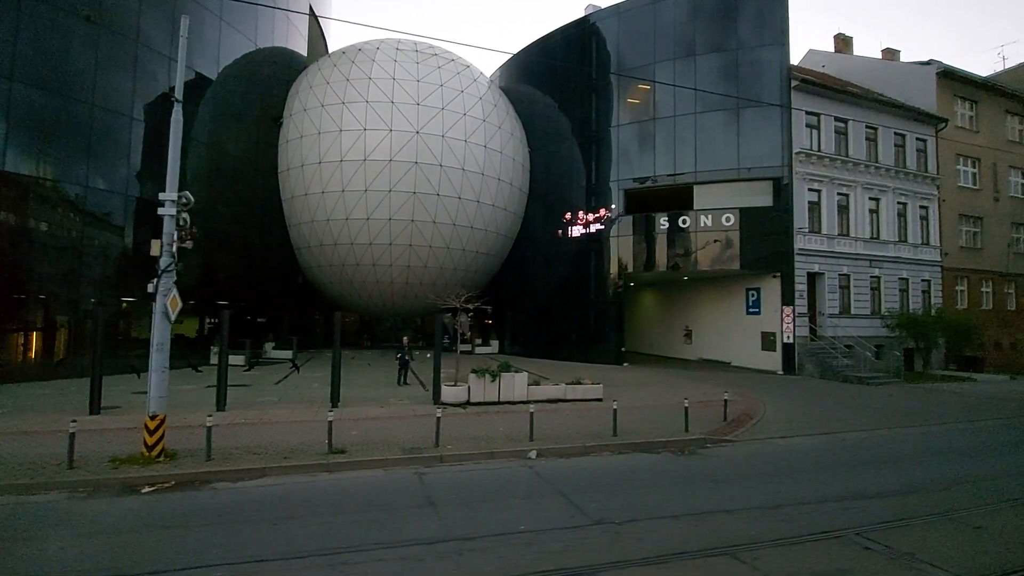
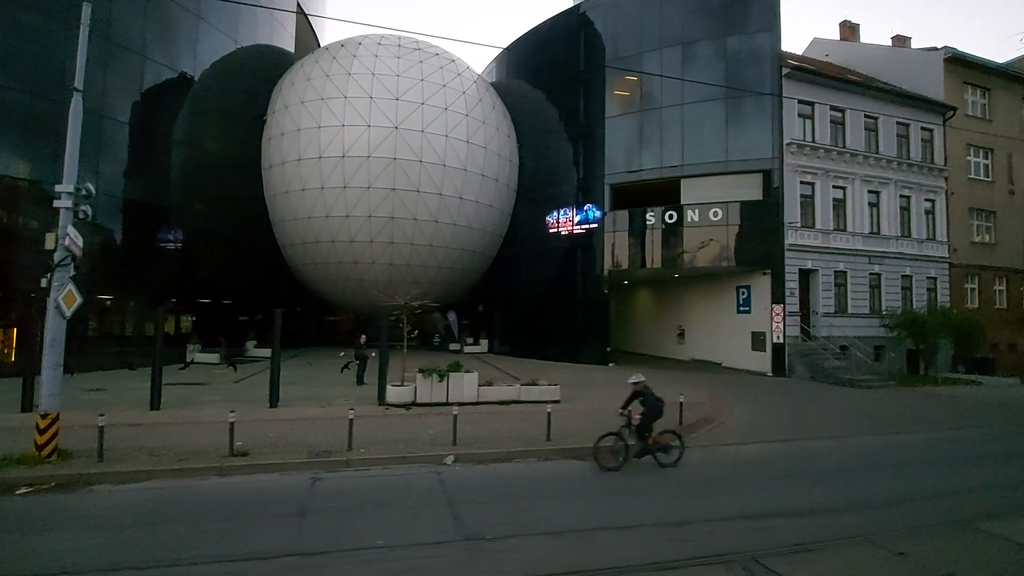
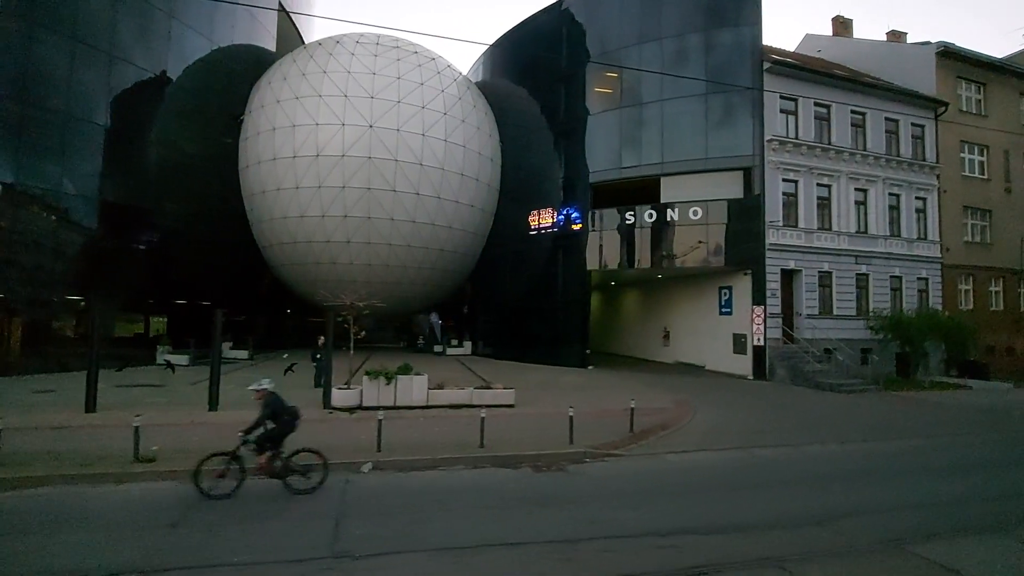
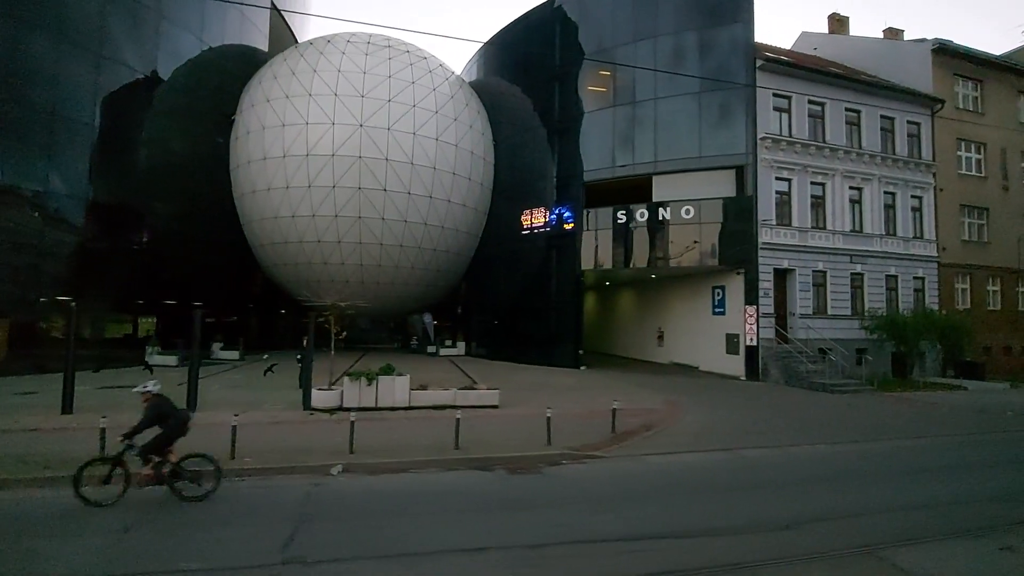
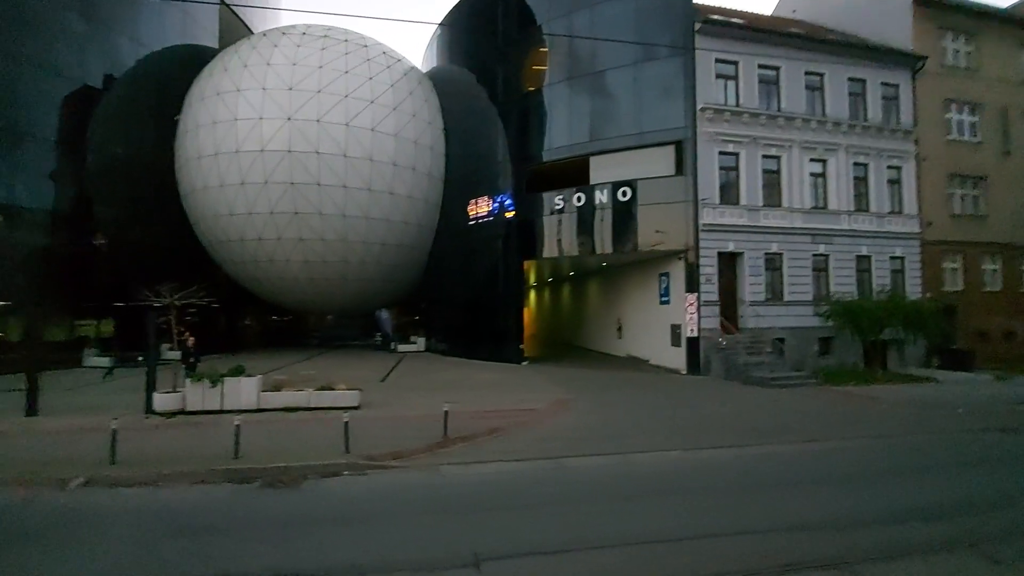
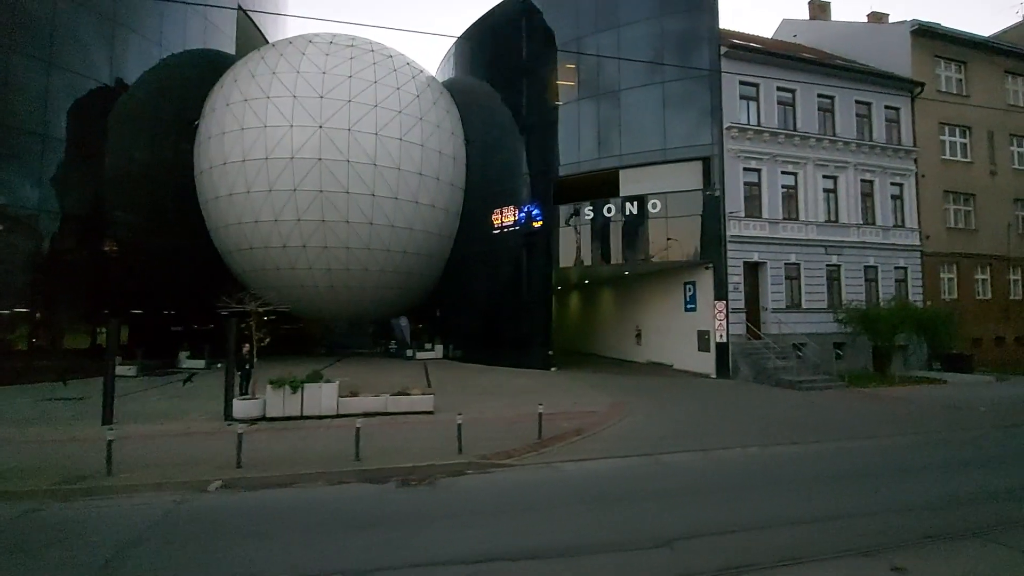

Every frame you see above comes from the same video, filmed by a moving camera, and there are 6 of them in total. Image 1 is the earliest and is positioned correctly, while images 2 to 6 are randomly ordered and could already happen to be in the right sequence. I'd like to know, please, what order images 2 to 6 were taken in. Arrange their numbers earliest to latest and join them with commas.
2, 3, 4, 6, 5
